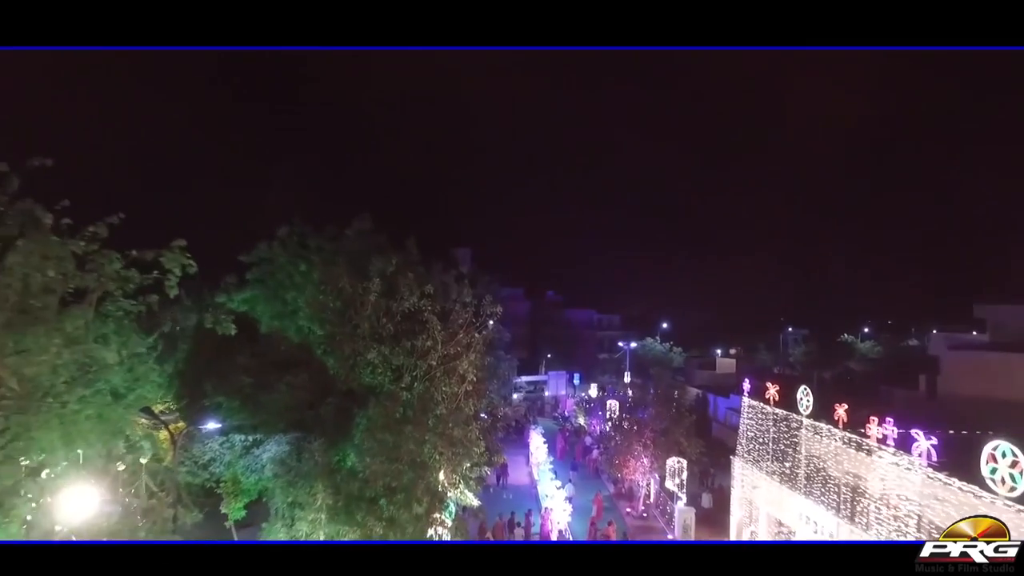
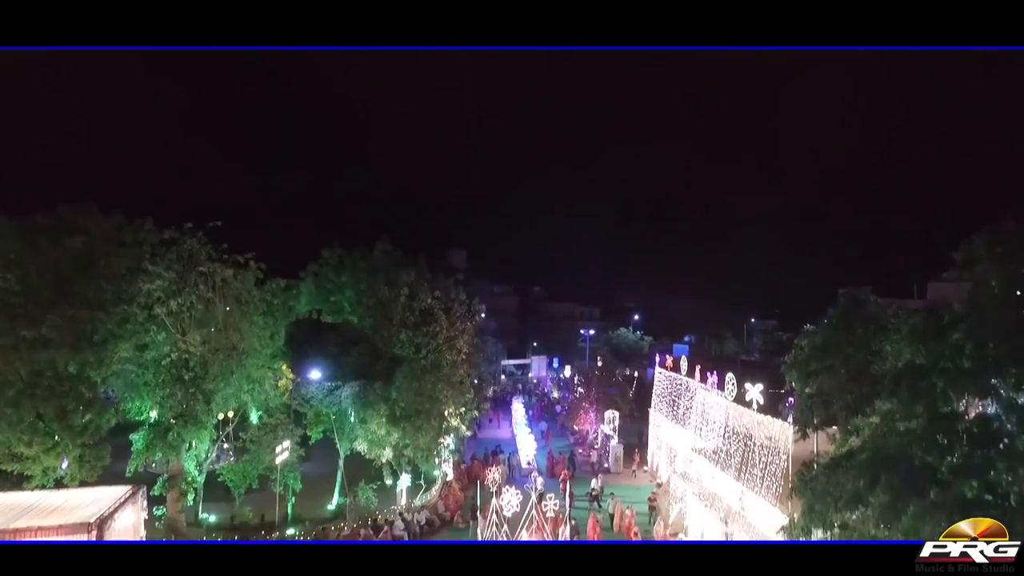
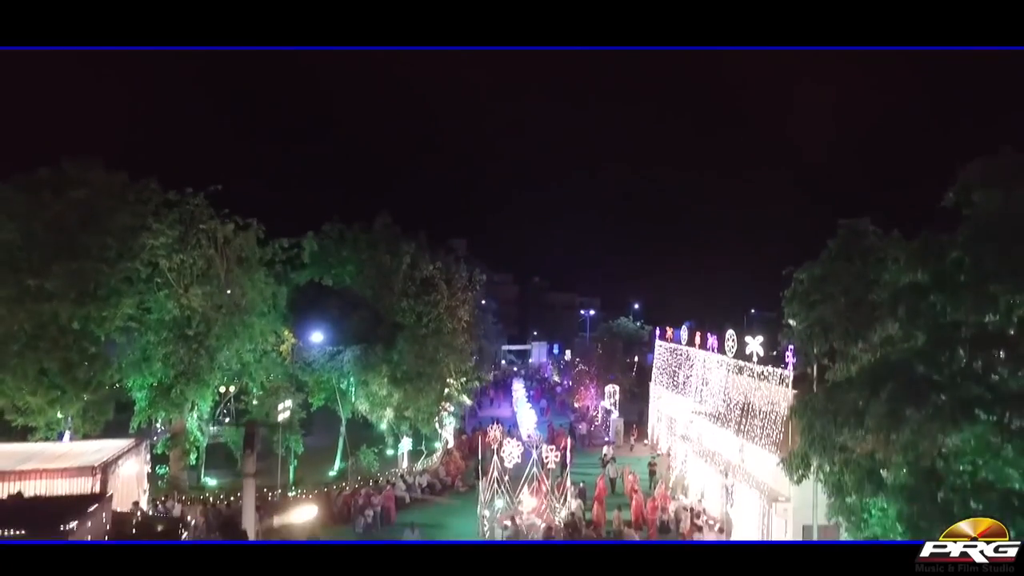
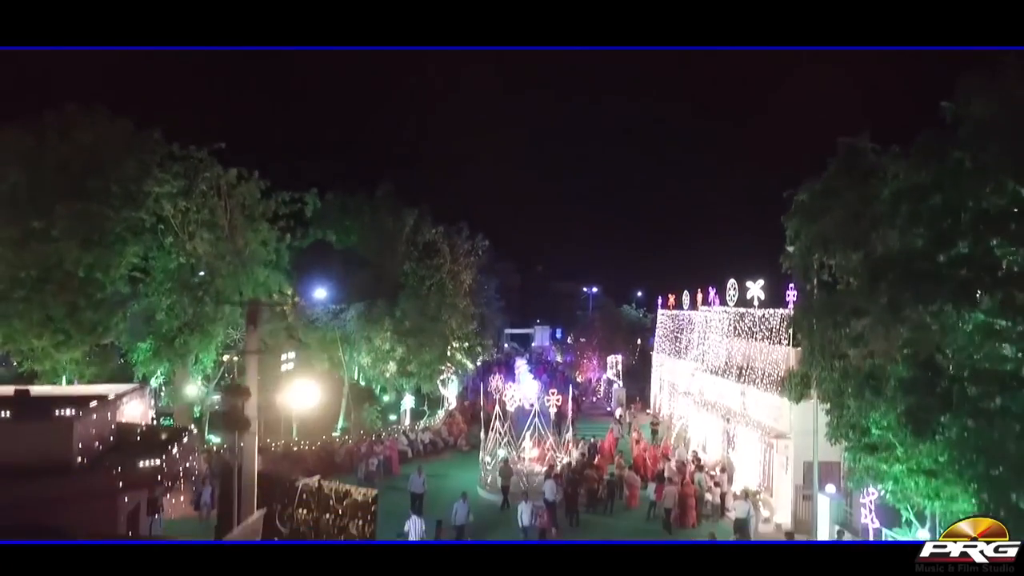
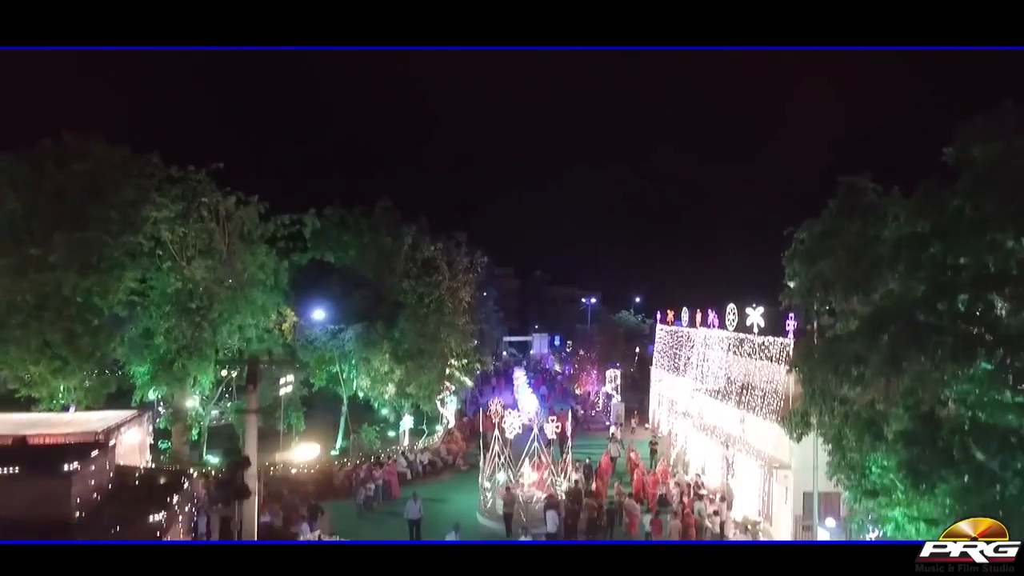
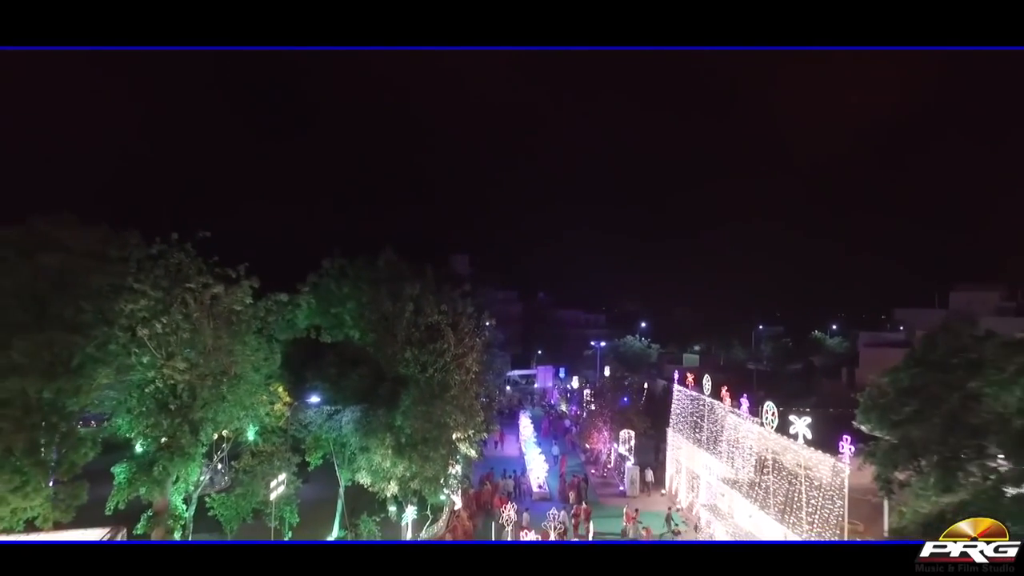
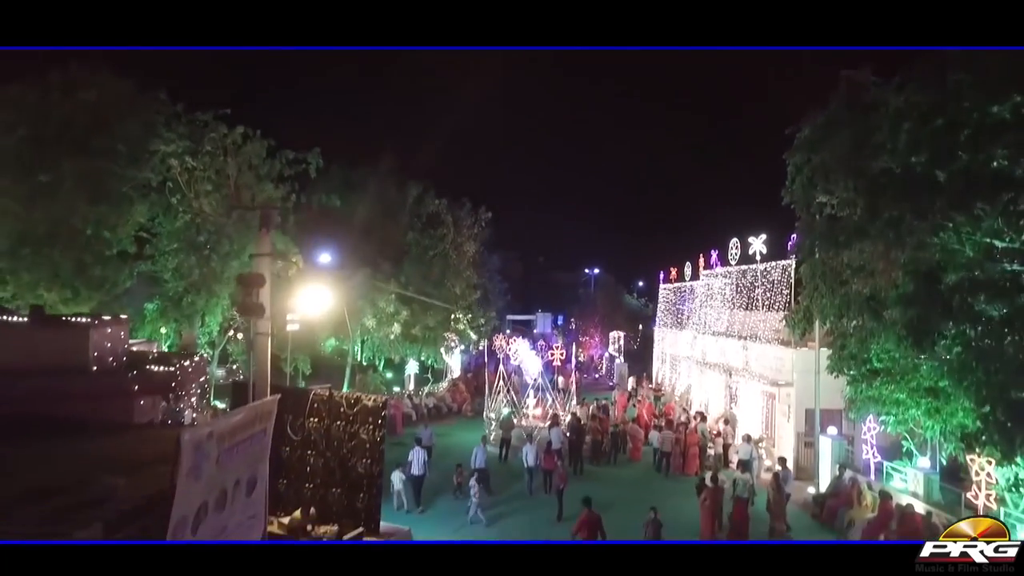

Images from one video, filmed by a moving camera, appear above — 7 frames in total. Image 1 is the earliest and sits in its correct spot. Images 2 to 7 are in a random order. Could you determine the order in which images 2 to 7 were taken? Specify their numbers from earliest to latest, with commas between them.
6, 2, 3, 5, 4, 7
